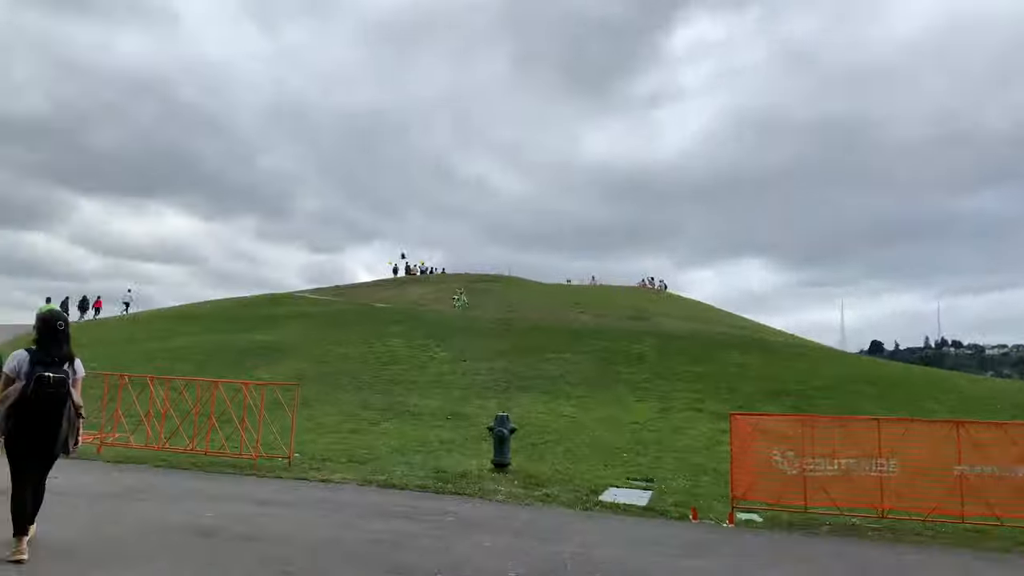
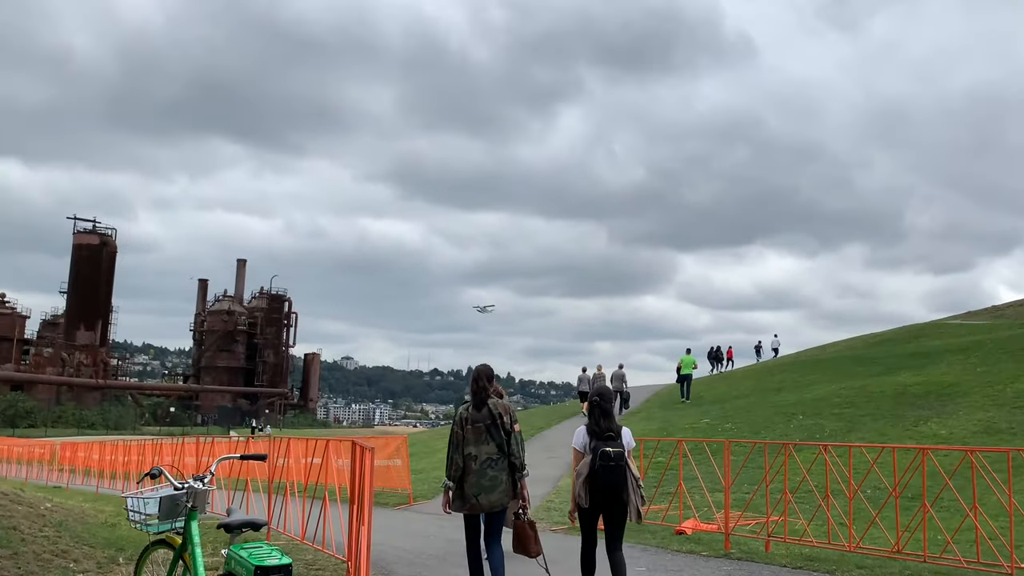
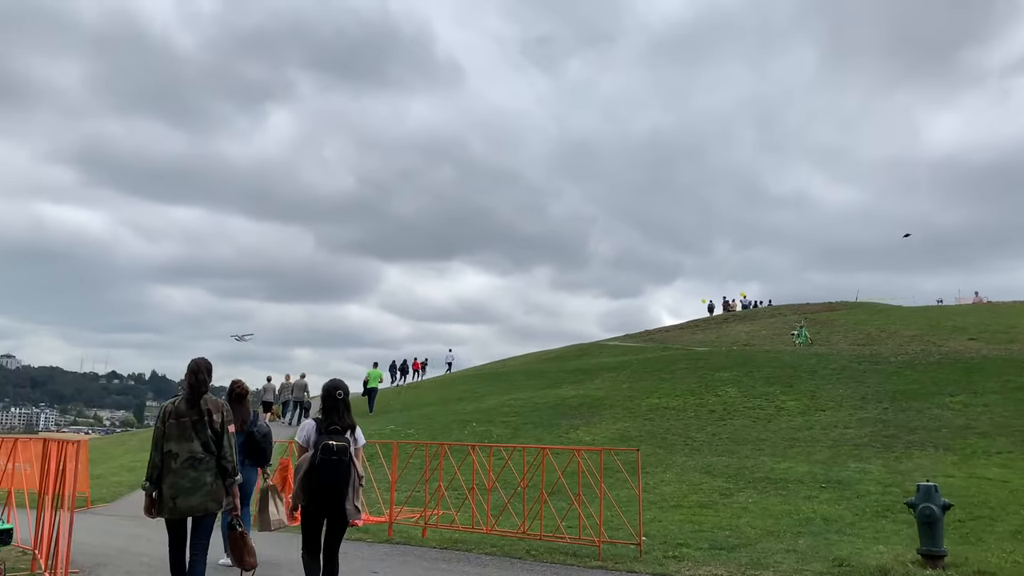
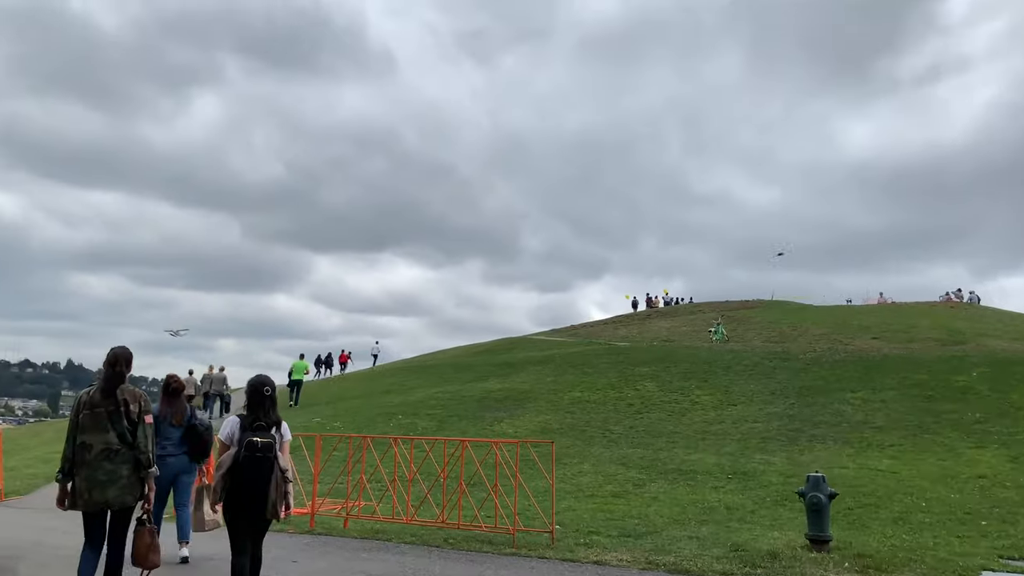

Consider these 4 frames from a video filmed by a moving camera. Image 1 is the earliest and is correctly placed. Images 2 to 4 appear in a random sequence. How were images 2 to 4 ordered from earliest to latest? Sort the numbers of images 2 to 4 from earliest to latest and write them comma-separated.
4, 3, 2
